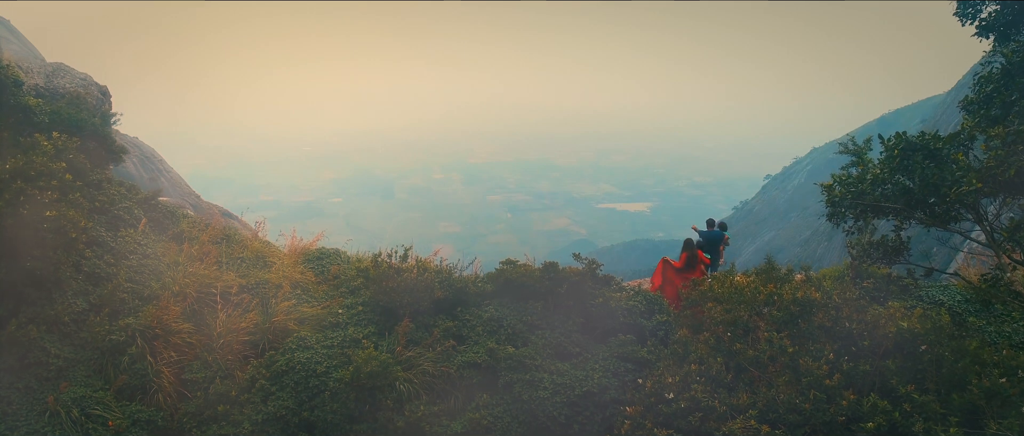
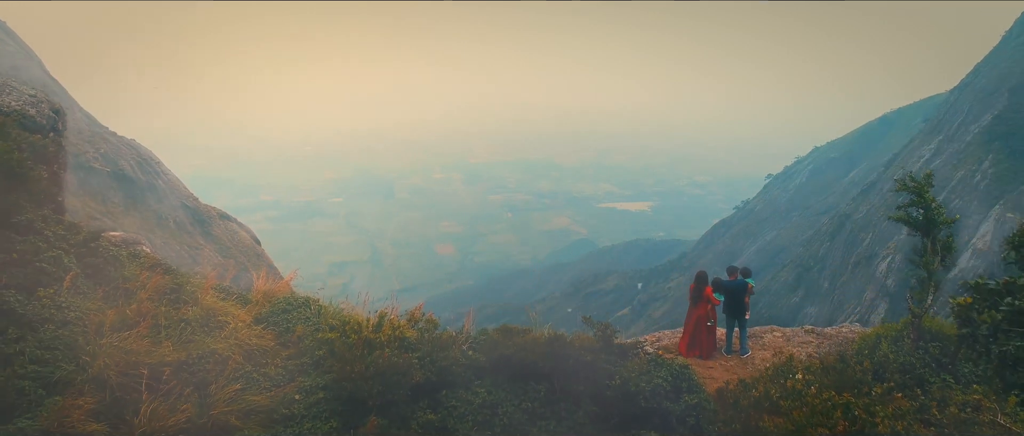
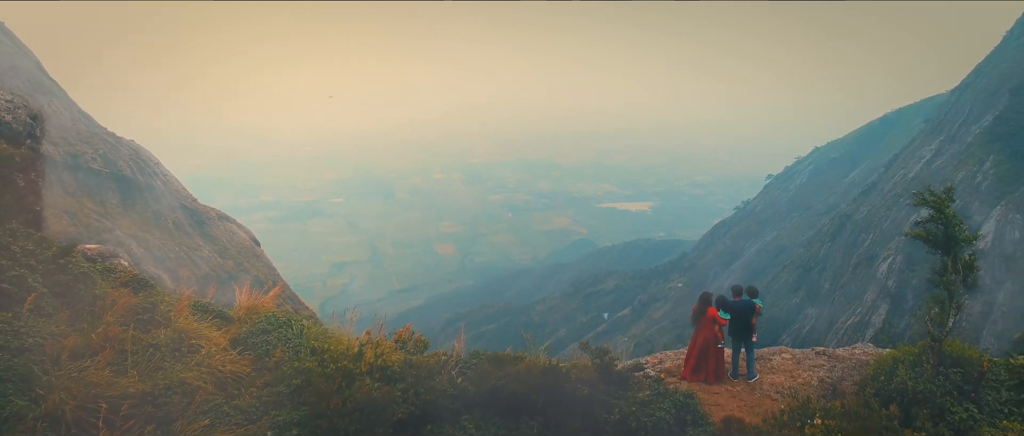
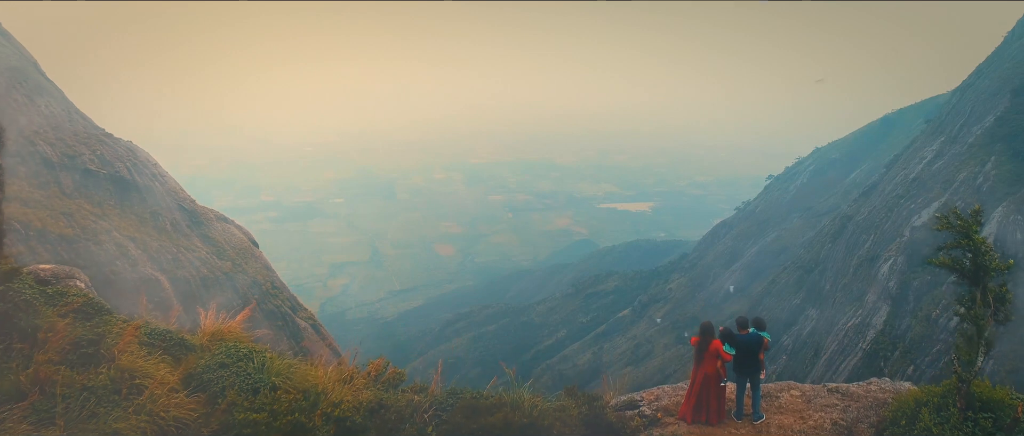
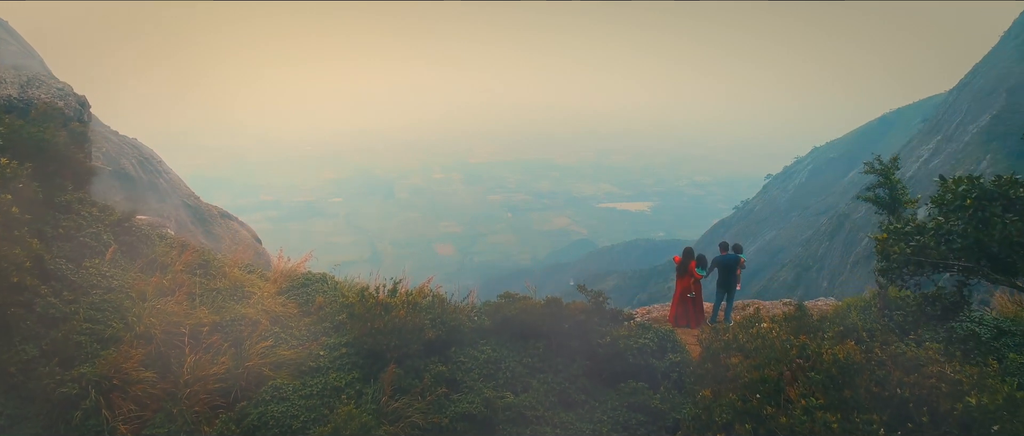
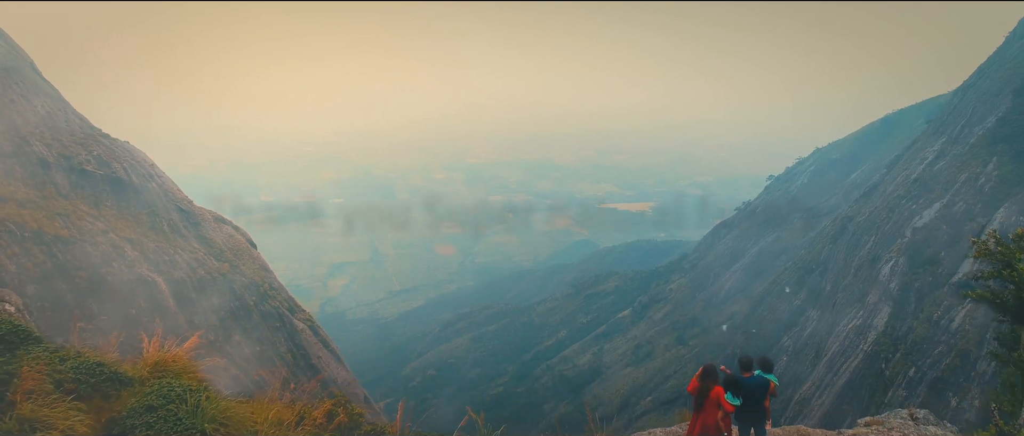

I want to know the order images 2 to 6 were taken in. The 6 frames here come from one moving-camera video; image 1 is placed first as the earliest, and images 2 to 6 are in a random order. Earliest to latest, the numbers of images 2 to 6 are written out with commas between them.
5, 2, 3, 4, 6
